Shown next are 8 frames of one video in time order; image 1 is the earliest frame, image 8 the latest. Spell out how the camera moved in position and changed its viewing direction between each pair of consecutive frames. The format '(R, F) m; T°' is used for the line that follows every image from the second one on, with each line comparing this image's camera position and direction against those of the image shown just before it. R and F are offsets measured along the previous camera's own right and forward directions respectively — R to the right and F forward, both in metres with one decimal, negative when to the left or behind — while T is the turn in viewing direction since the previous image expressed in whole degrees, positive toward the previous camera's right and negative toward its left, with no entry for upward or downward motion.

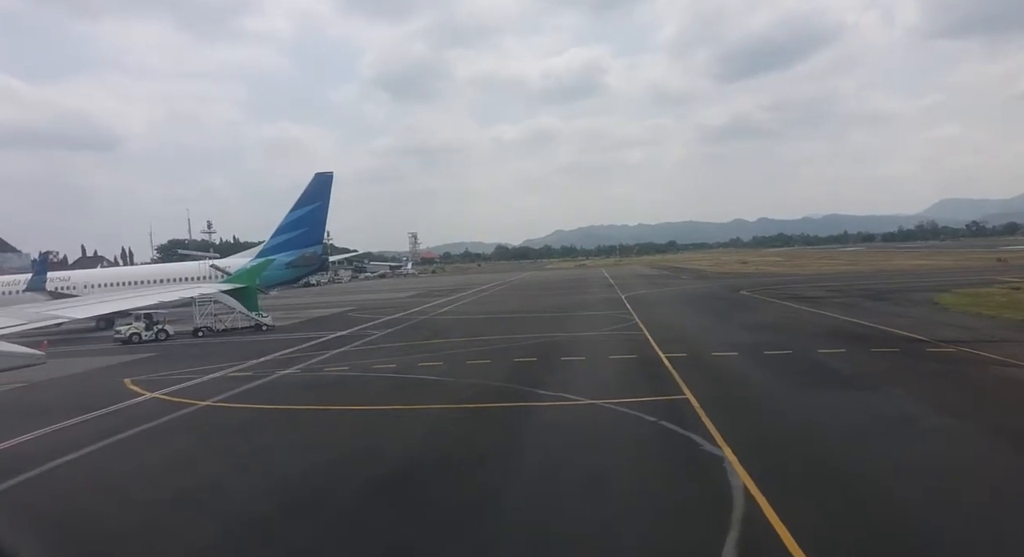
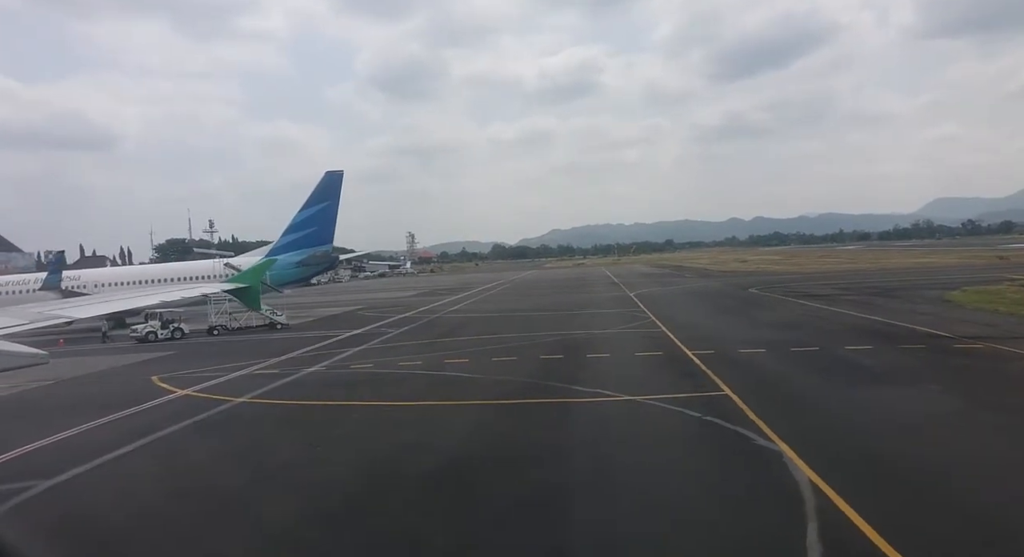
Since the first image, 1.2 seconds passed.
(-0.9, 0.0) m; 0°
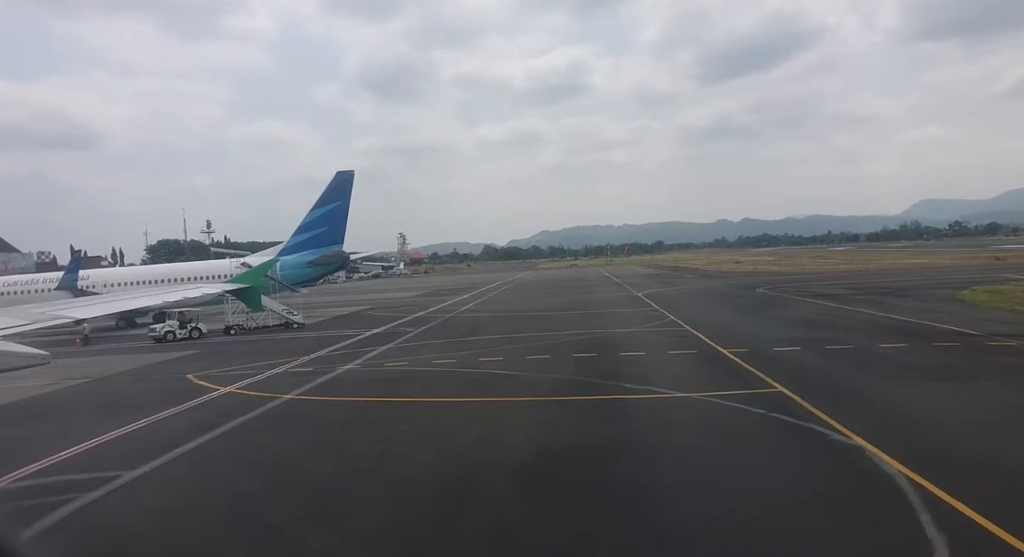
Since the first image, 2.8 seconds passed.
(-1.3, 0.0) m; 0°
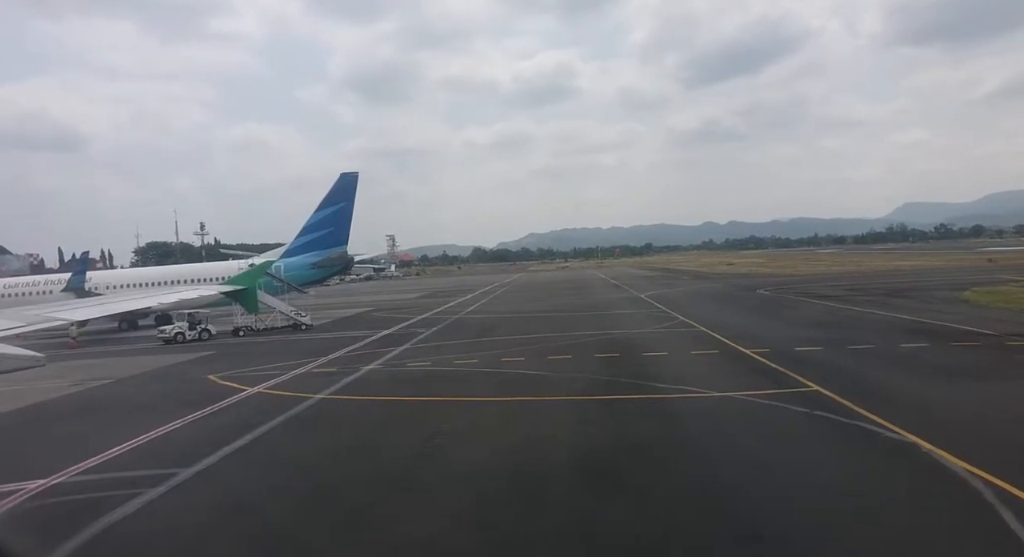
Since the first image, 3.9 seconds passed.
(-1.0, 0.0) m; 0°
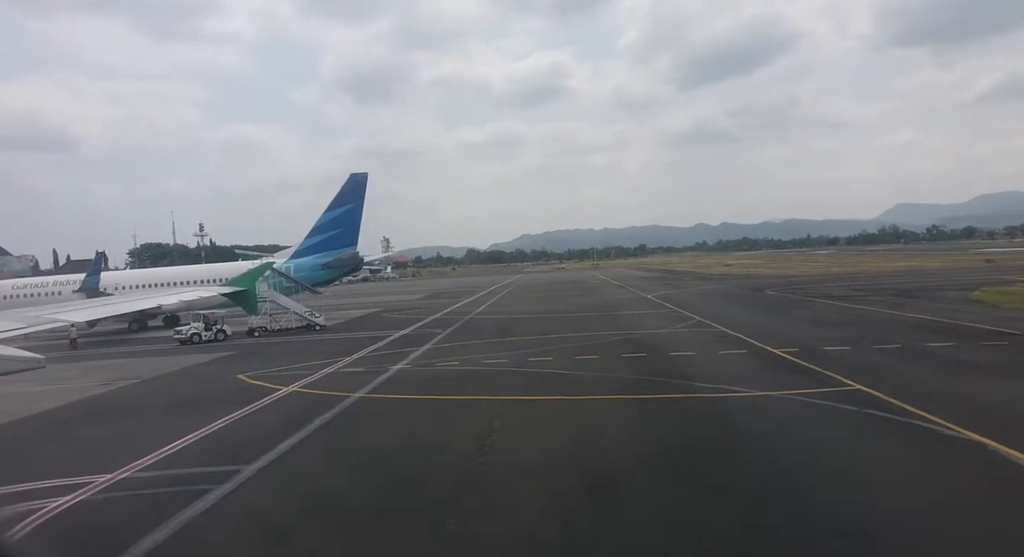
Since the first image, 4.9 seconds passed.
(-1.0, 0.0) m; 0°
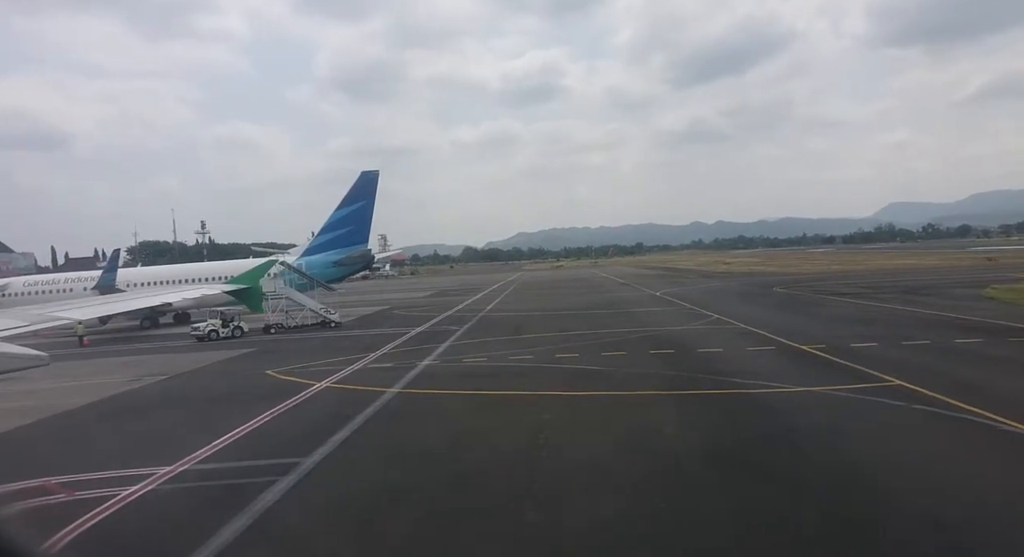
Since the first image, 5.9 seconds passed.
(-0.9, 0.0) m; 0°
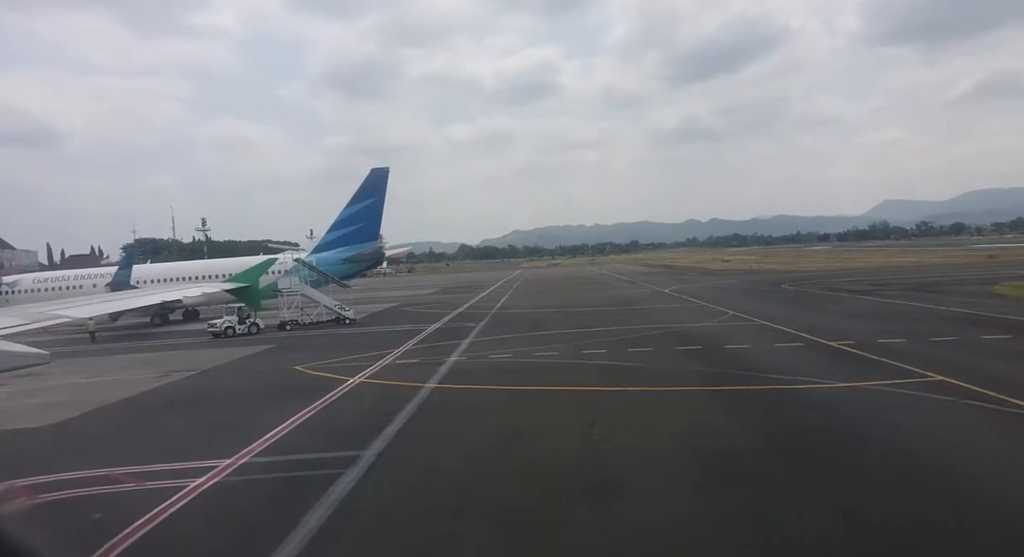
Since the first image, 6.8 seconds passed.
(-1.0, 0.0) m; 0°
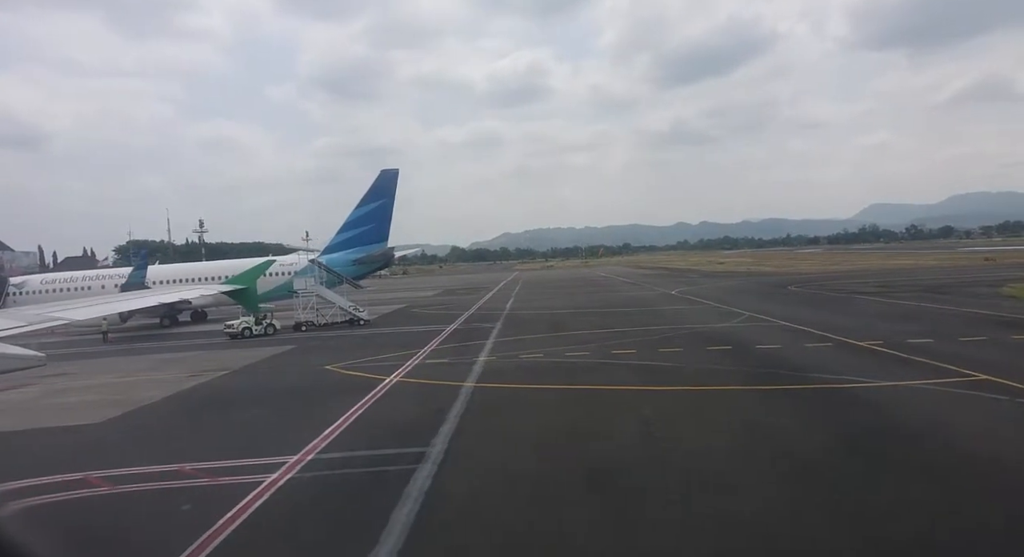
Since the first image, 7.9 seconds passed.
(-1.1, -0.1) m; 0°
